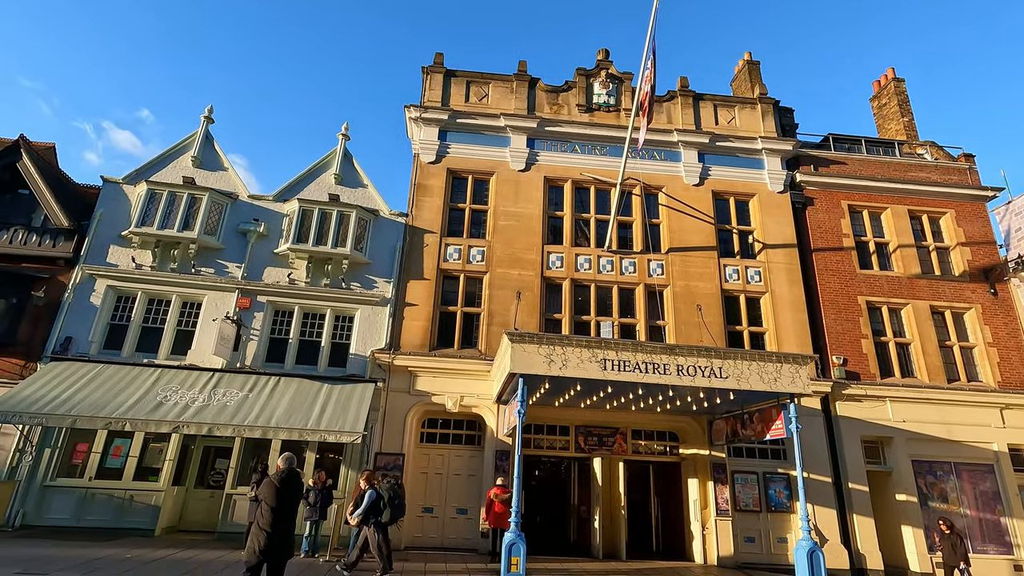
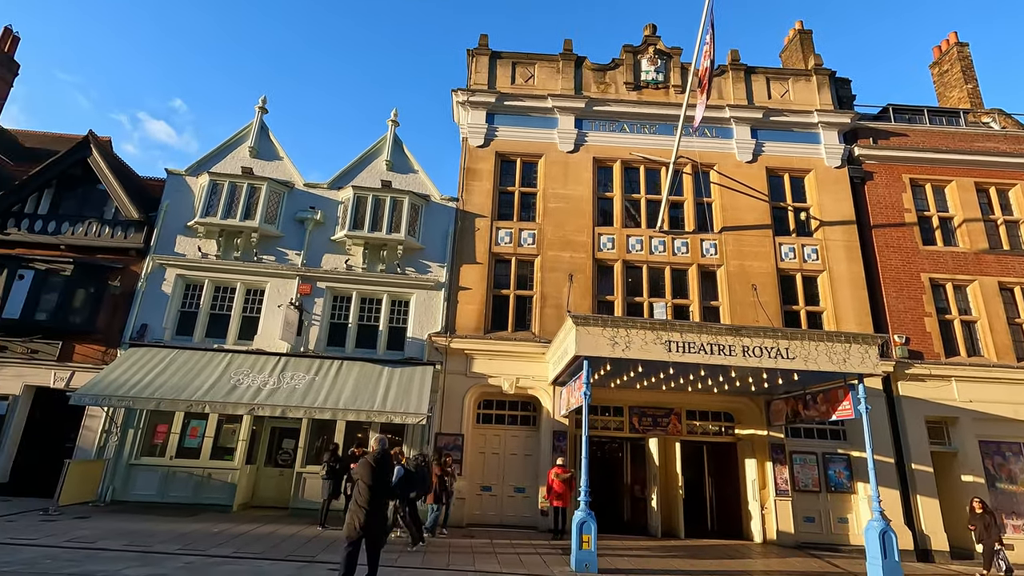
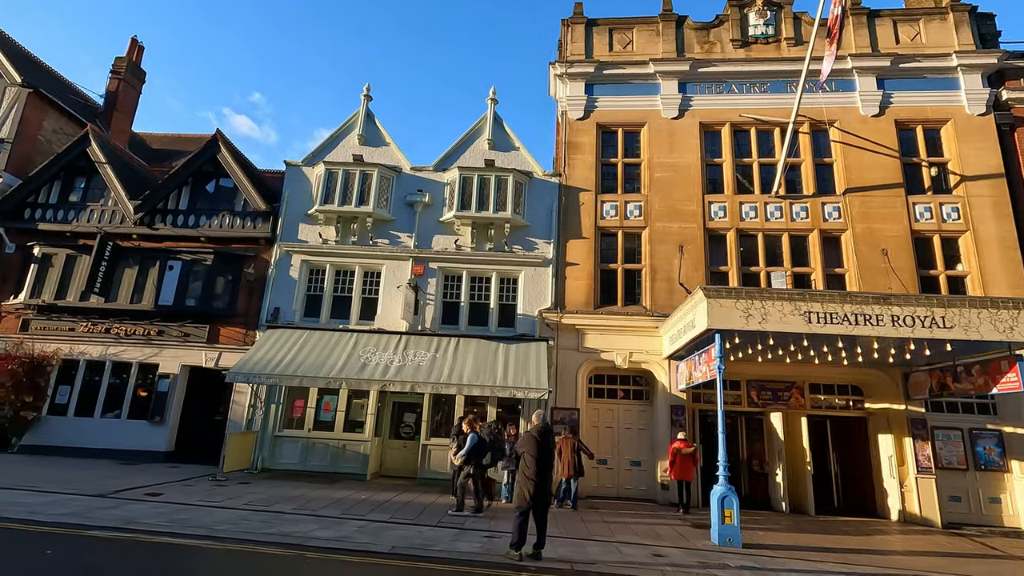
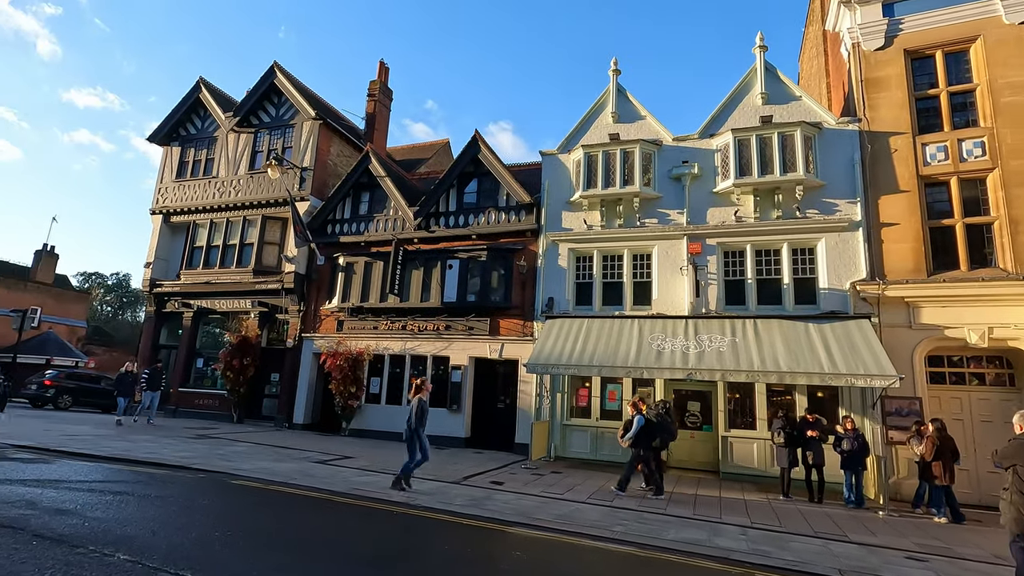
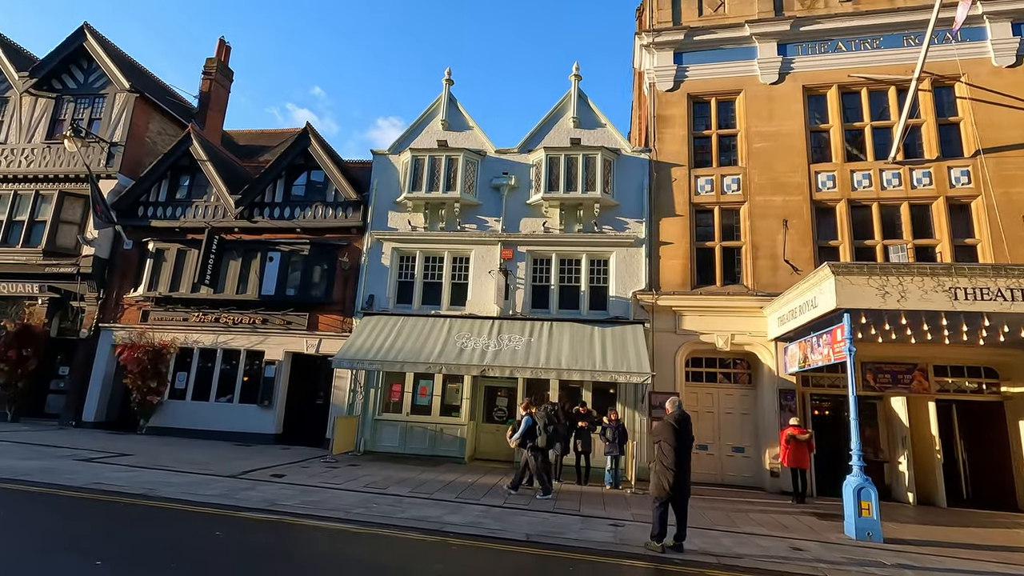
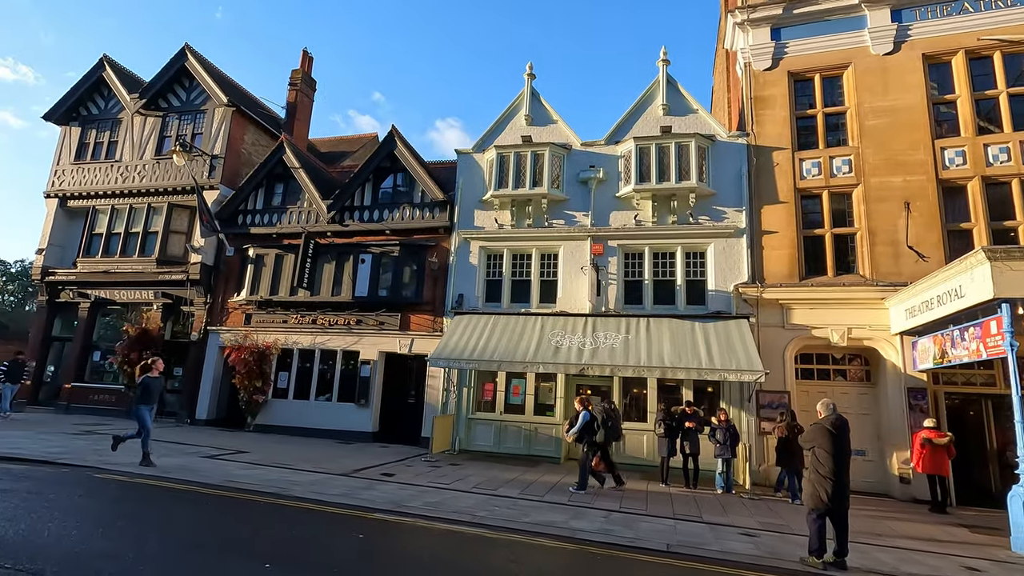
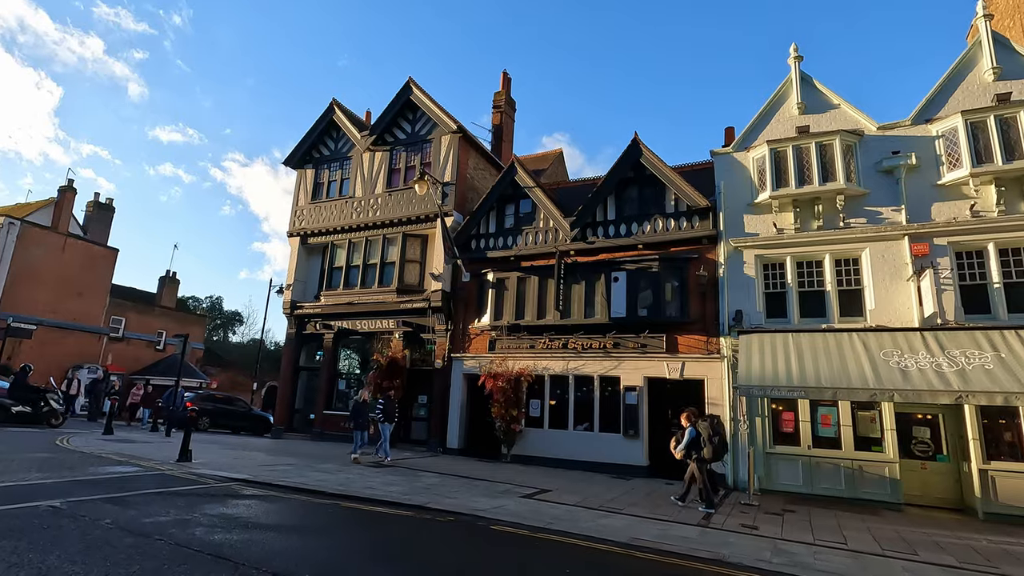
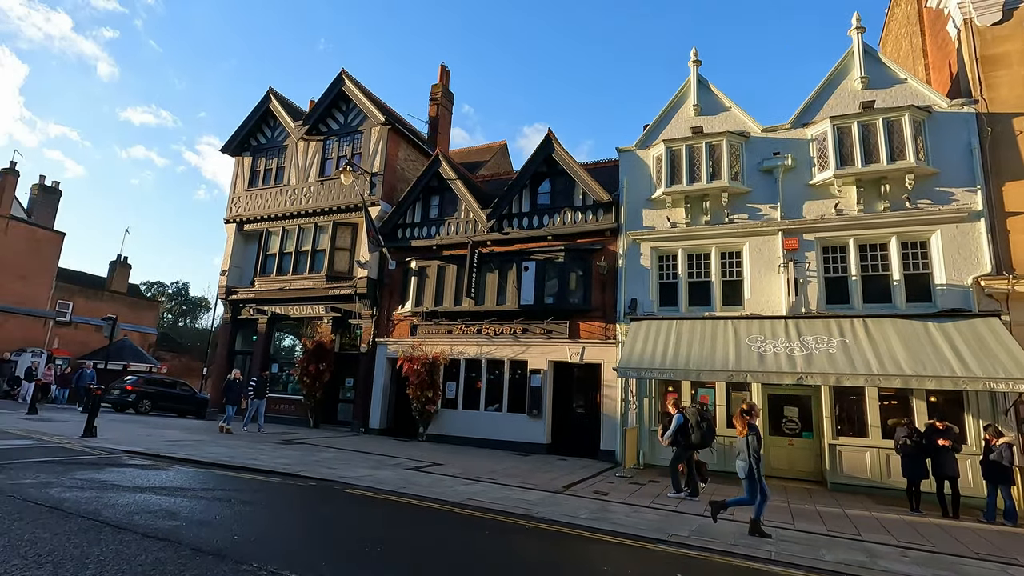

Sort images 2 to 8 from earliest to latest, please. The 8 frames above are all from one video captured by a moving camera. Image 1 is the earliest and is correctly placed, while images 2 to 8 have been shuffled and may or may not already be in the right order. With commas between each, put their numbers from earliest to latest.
2, 3, 5, 6, 4, 8, 7
